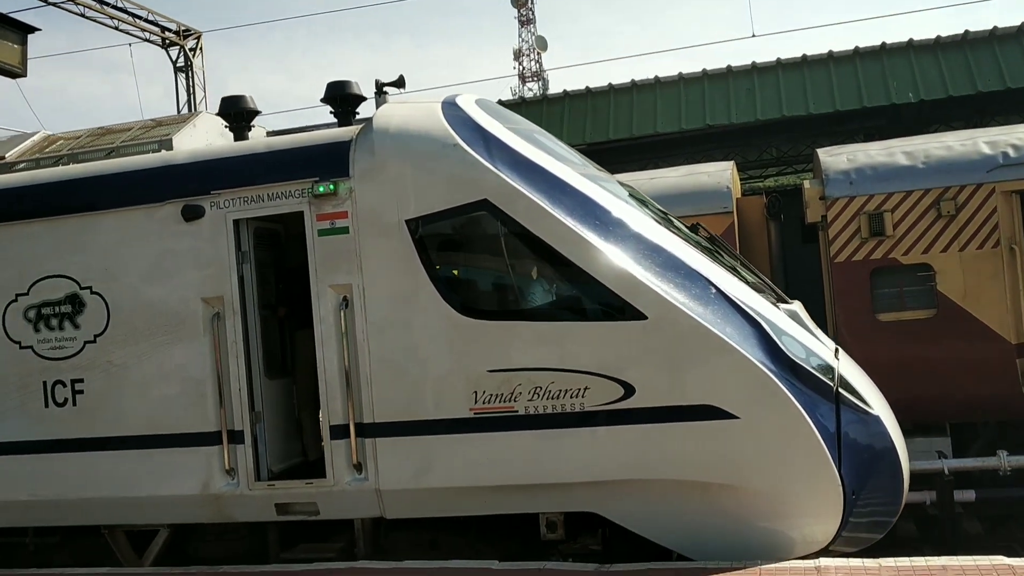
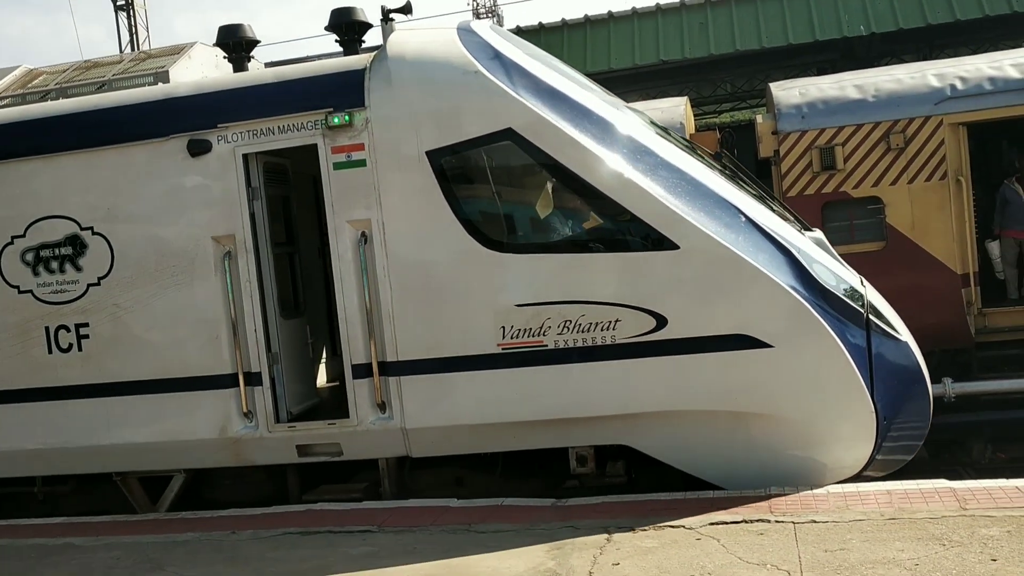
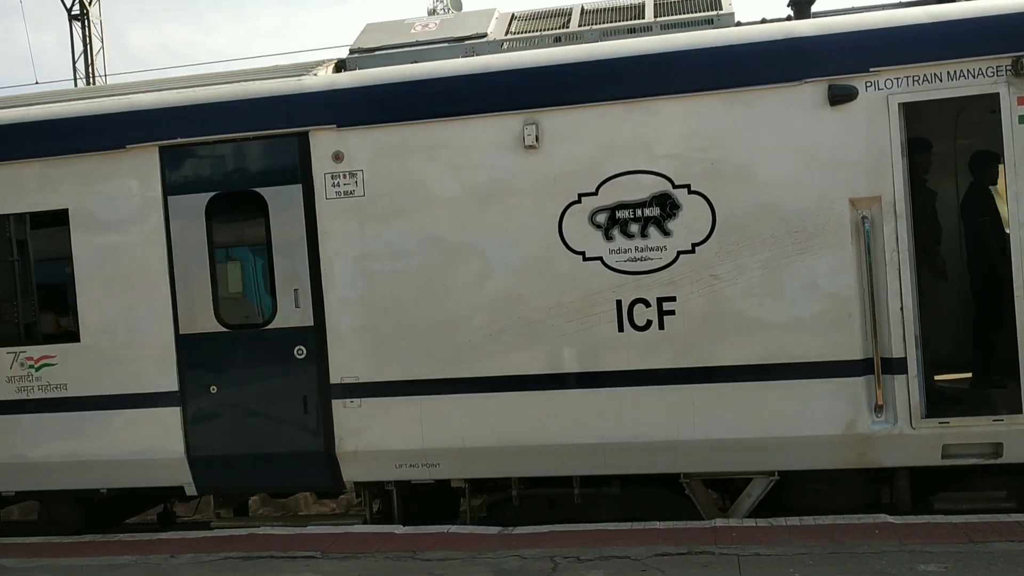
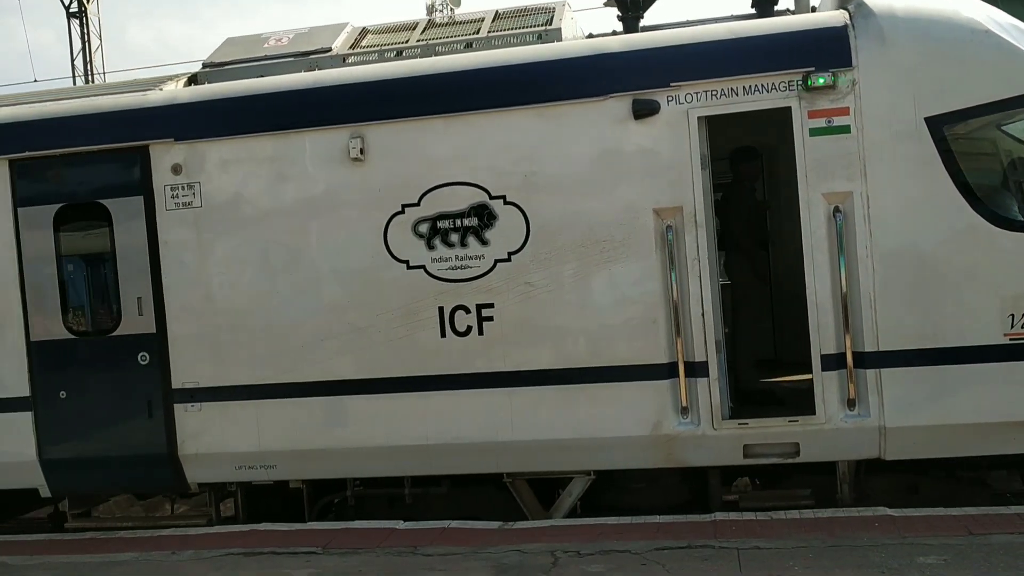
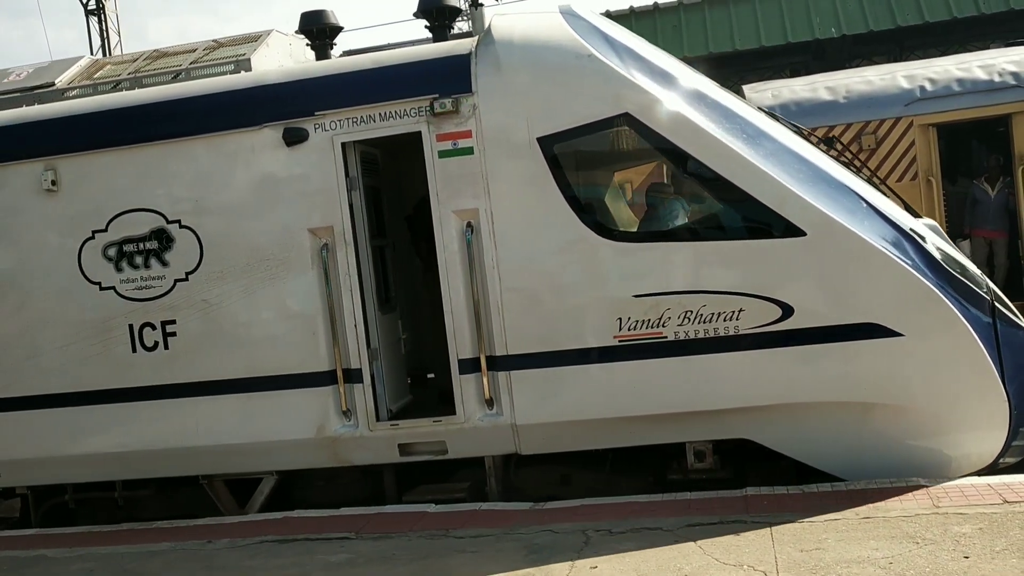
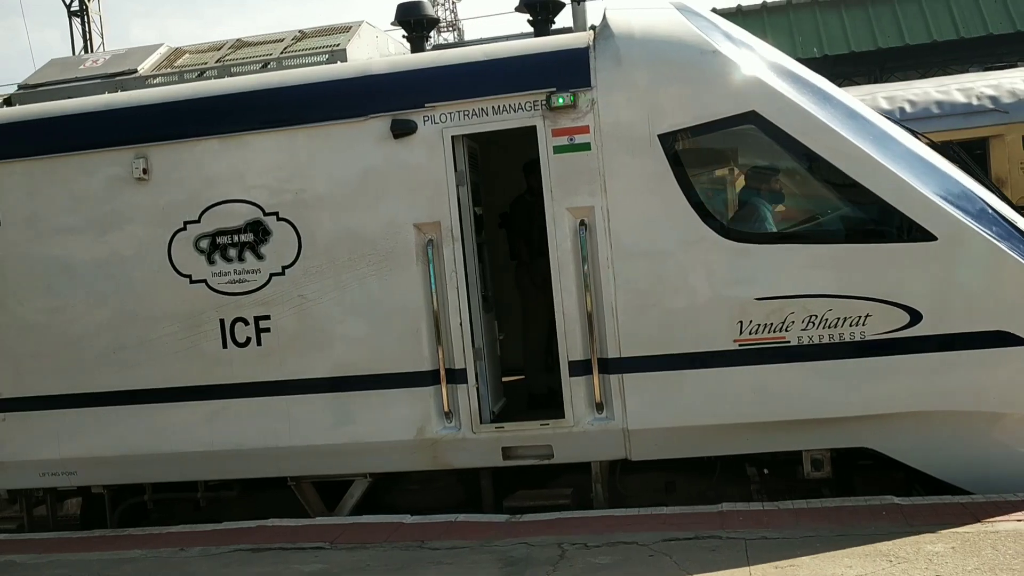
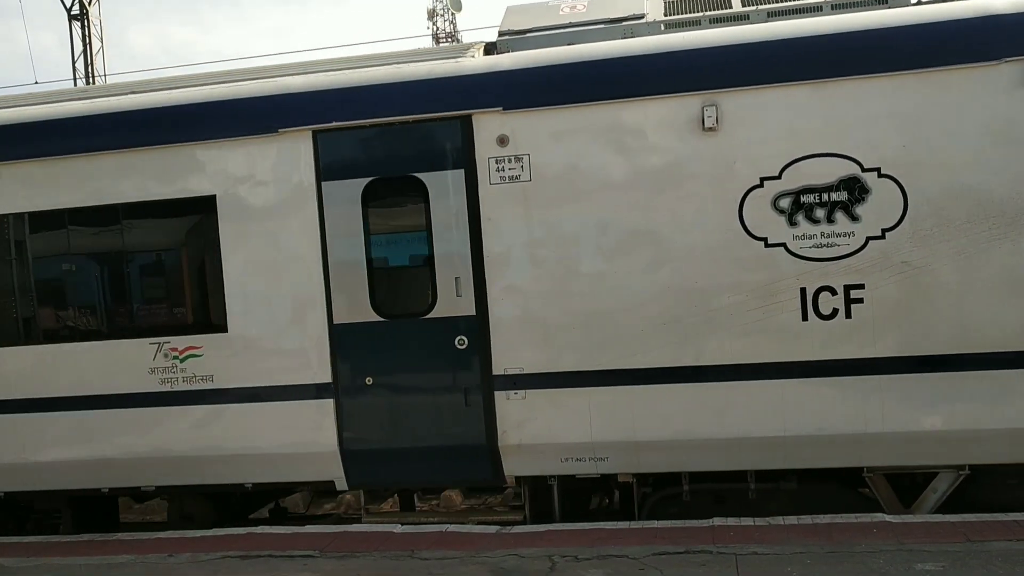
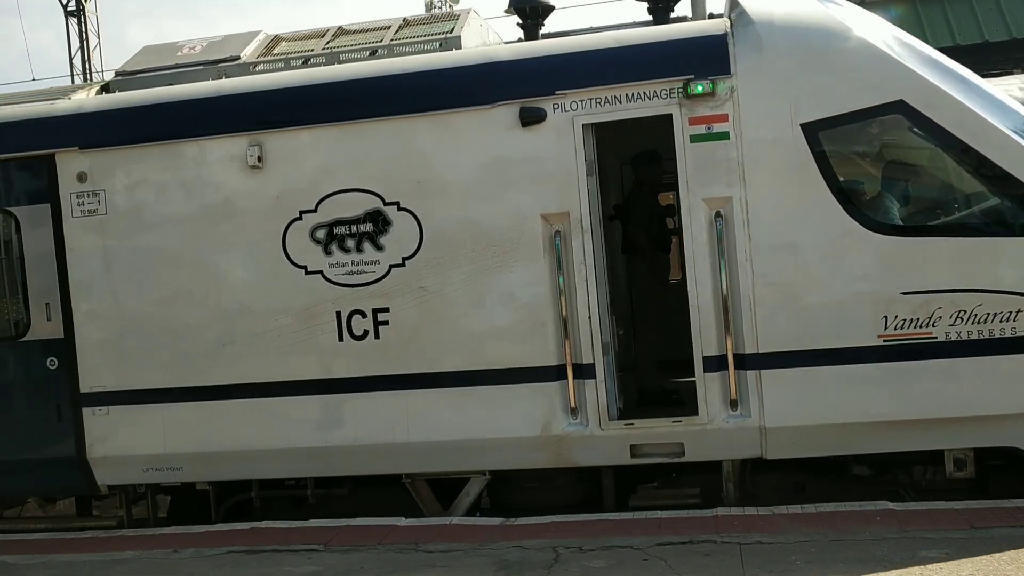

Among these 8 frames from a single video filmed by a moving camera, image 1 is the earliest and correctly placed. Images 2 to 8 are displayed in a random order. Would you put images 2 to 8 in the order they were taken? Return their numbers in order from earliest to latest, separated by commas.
2, 5, 6, 8, 4, 3, 7
